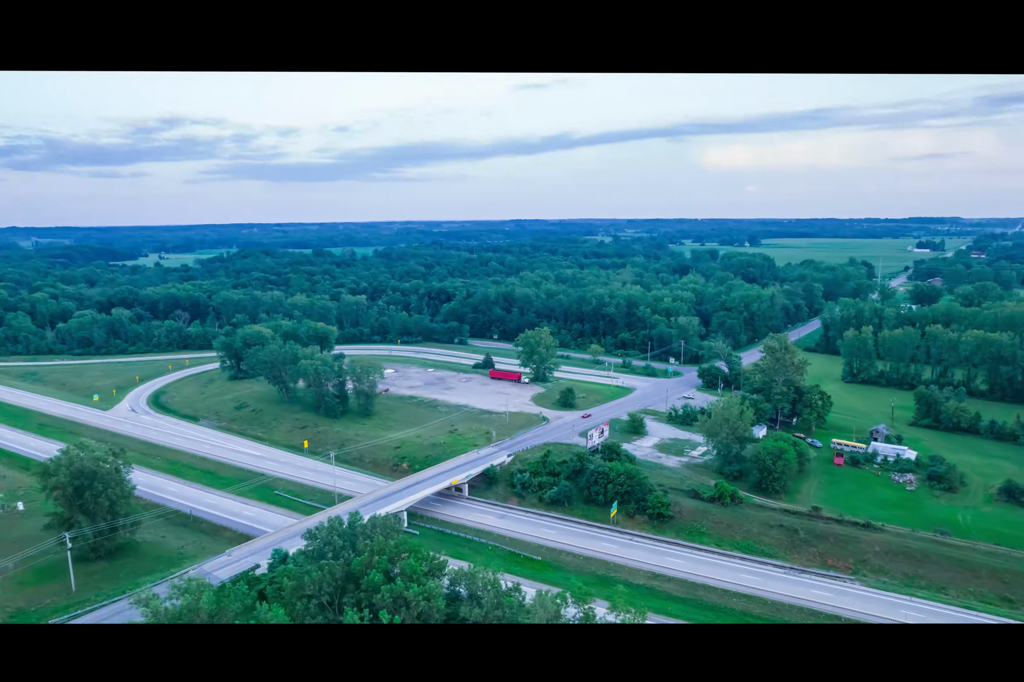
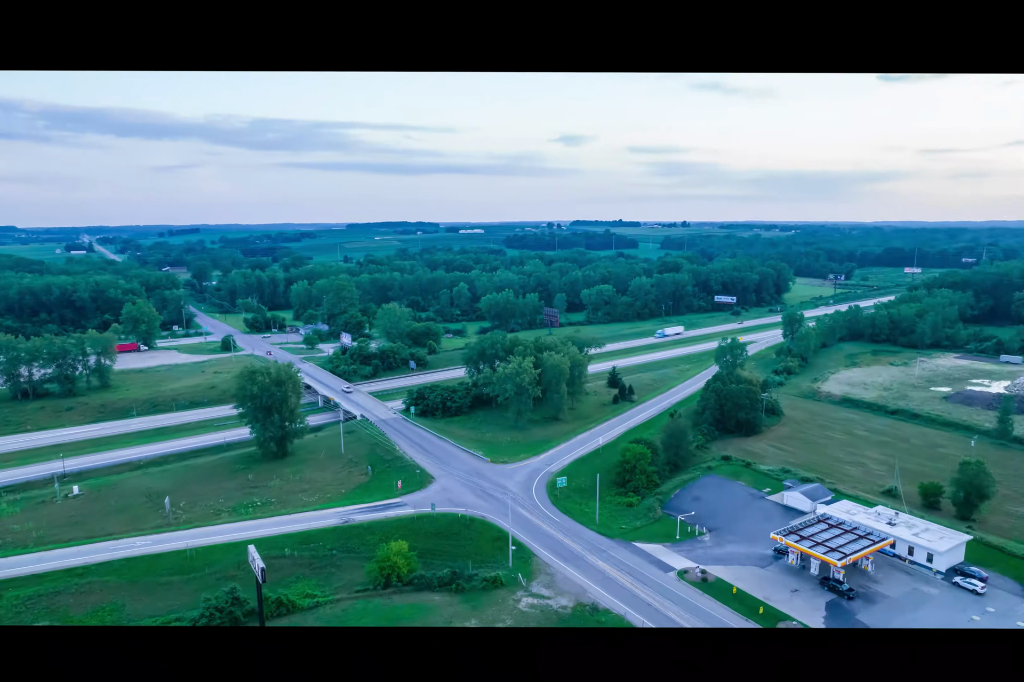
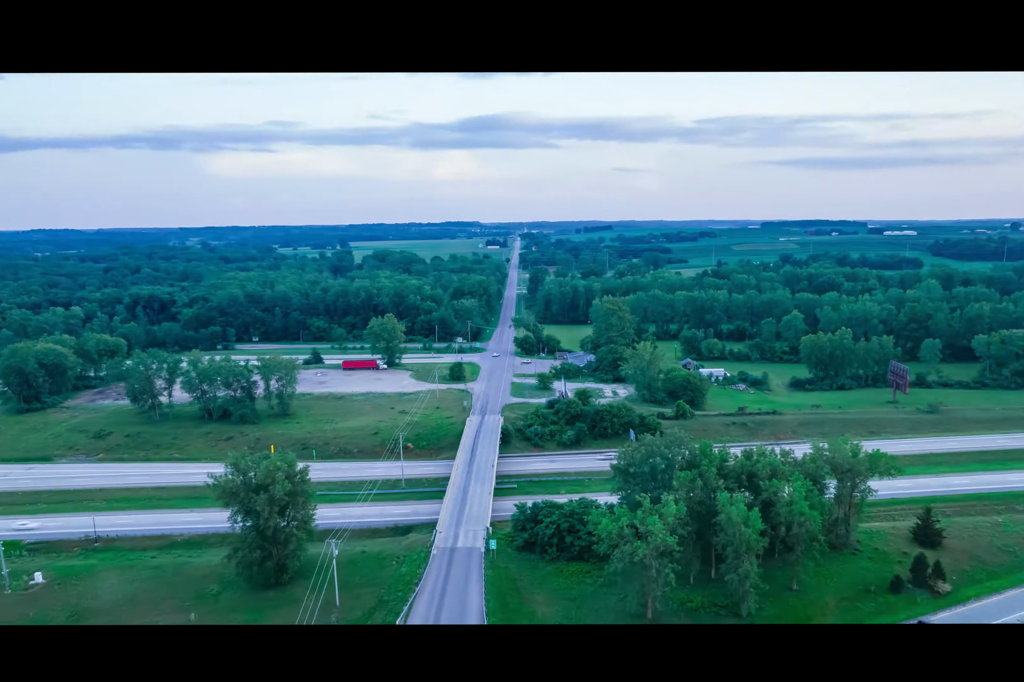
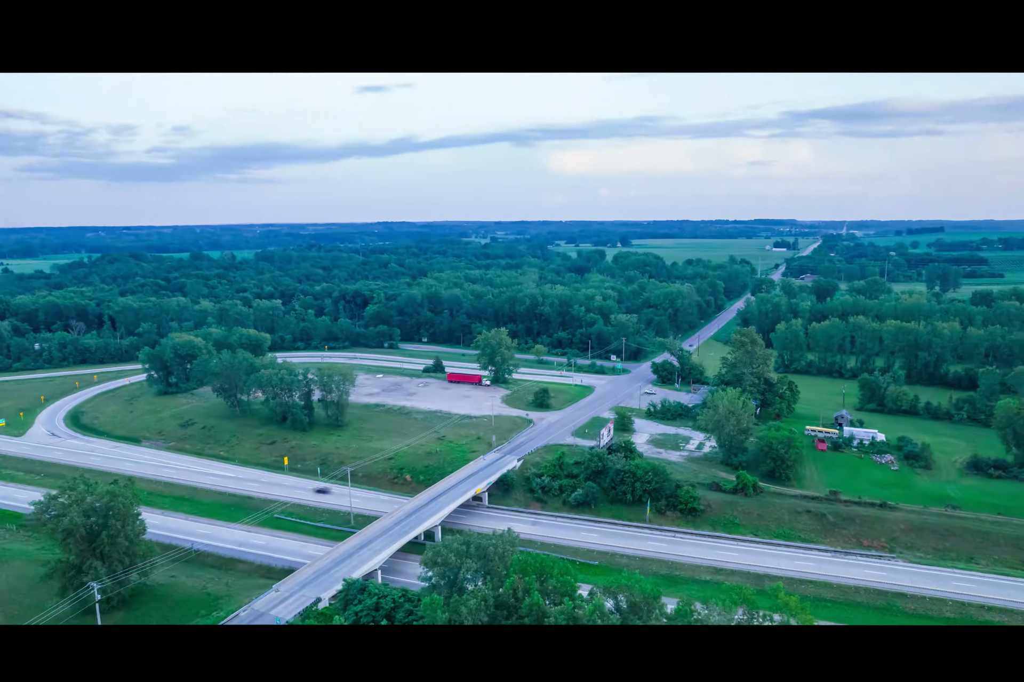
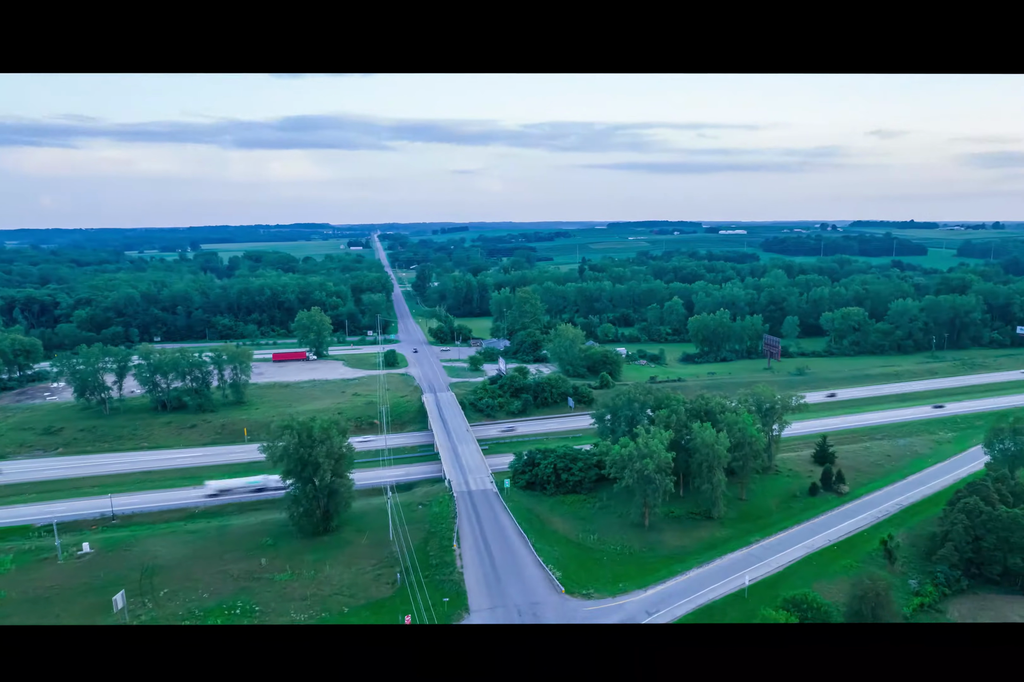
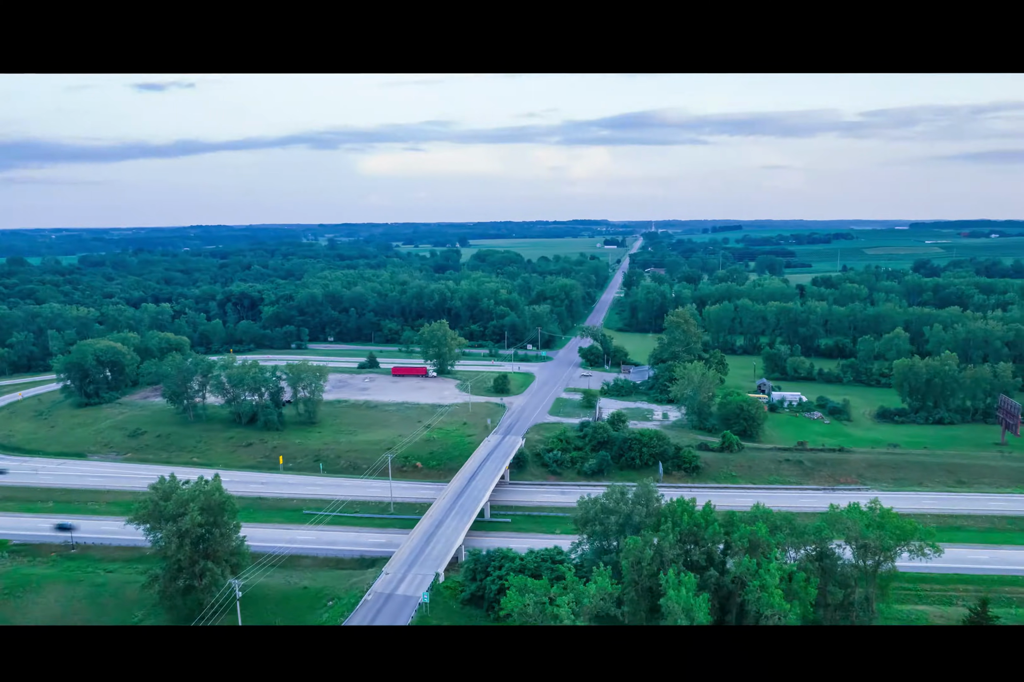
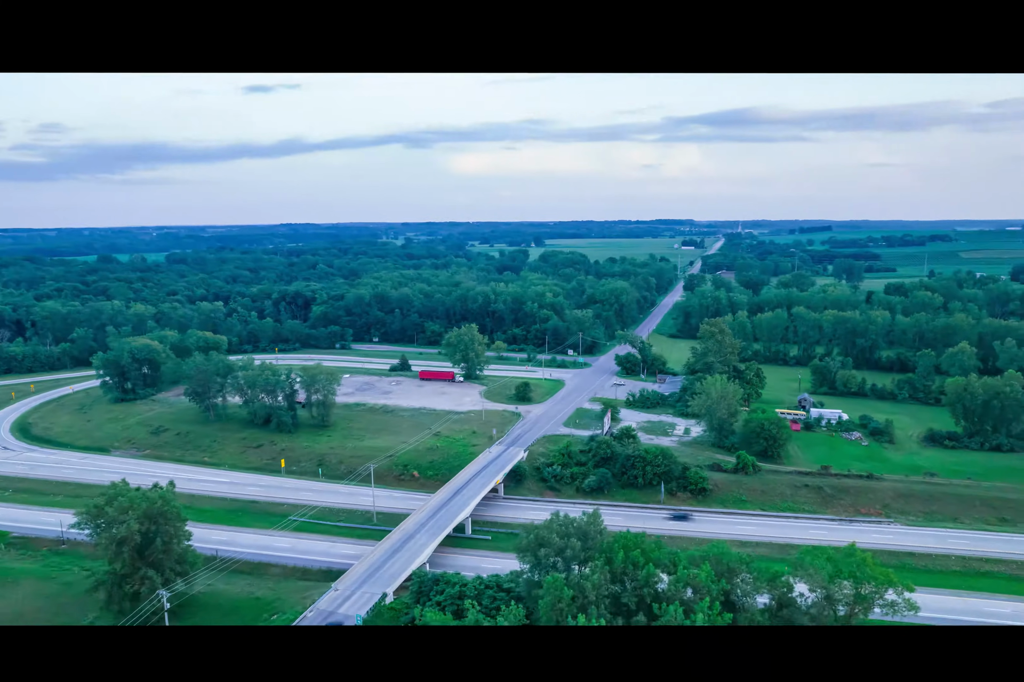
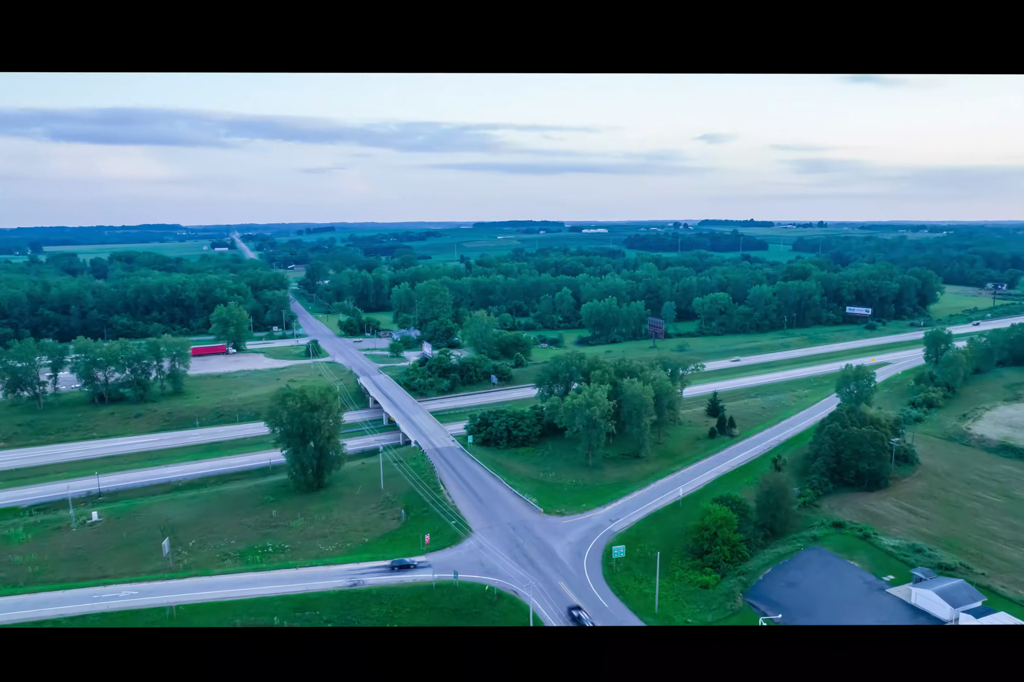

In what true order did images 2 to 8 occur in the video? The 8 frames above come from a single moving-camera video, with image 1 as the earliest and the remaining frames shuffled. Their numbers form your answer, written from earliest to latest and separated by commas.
4, 7, 6, 3, 5, 8, 2
